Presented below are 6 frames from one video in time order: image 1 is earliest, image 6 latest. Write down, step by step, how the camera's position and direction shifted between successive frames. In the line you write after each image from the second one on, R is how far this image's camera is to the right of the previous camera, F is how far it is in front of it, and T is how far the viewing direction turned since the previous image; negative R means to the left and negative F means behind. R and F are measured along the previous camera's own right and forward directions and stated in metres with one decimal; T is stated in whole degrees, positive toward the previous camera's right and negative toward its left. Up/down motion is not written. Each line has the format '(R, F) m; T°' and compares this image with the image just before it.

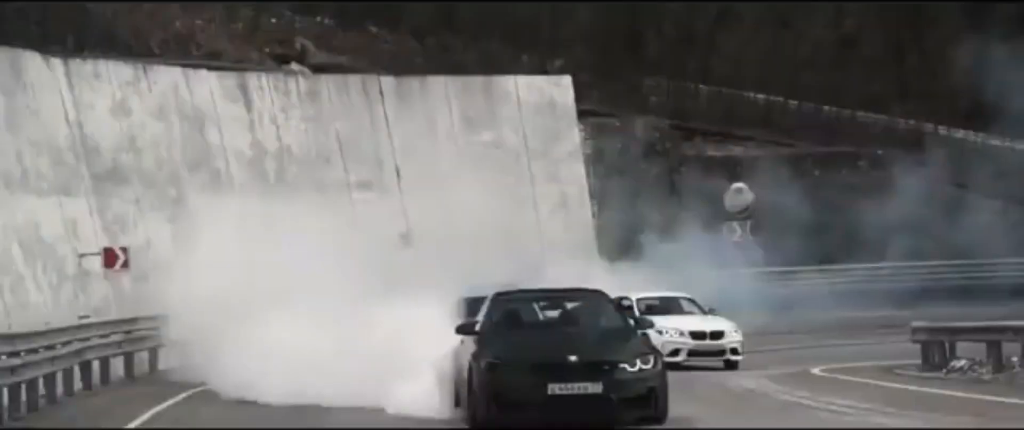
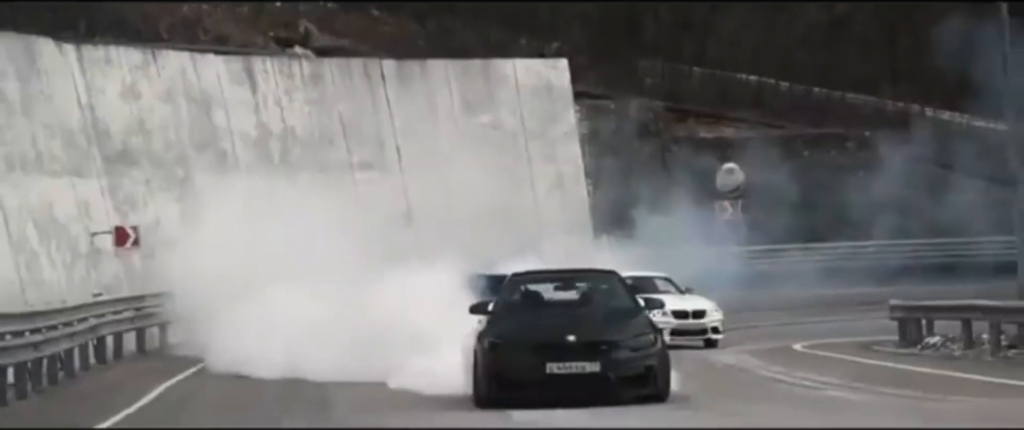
(-2.4, -1.9) m; +5°
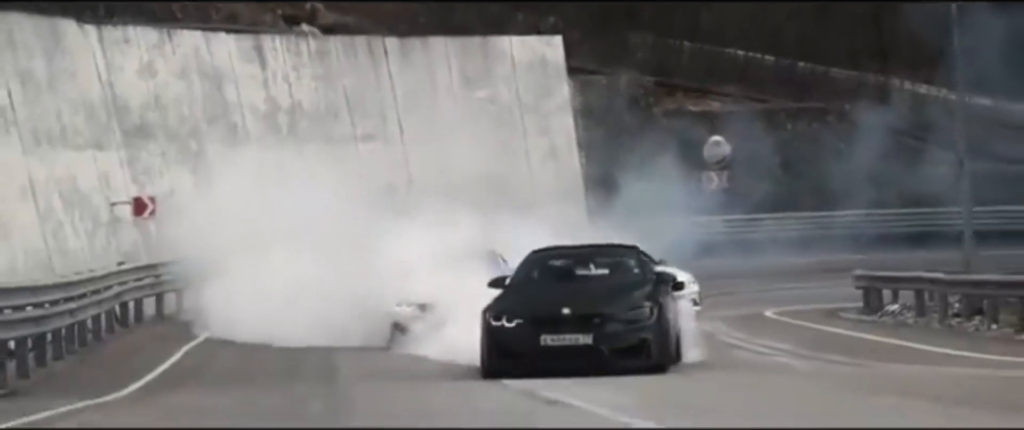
(+0.2, -2.1) m; 0°
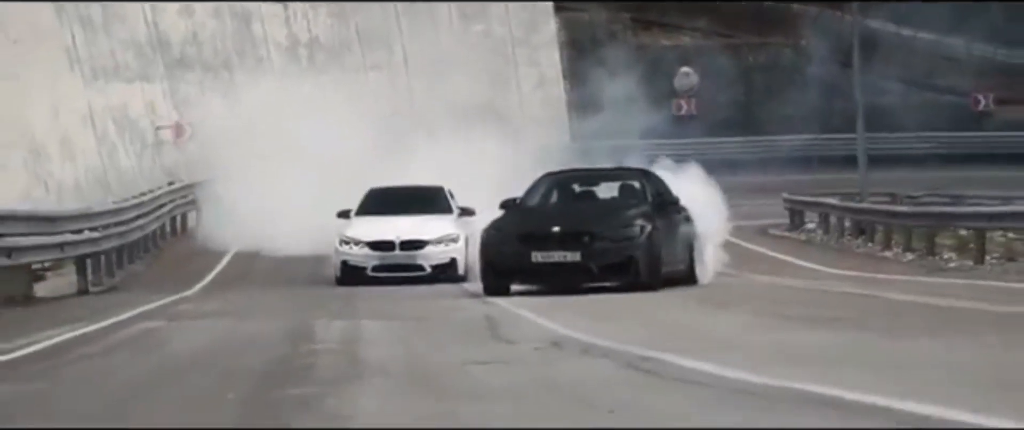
(+0.6, -5.7) m; 0°
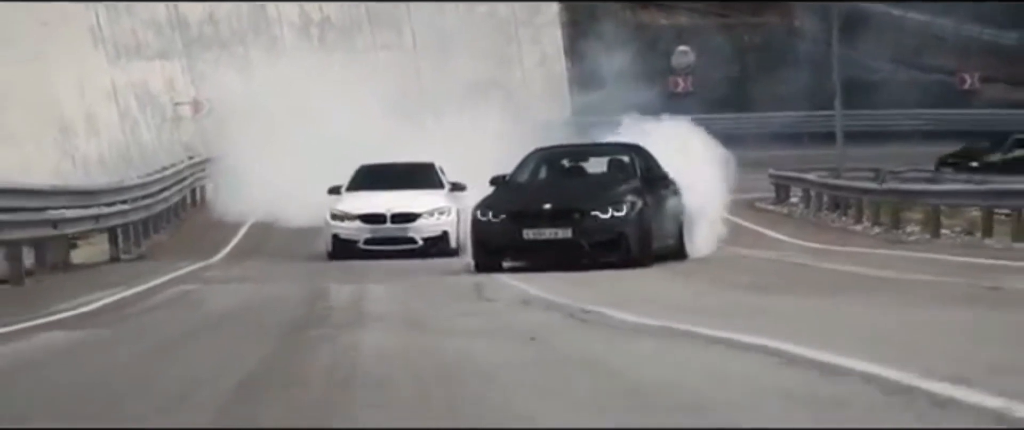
(+0.2, -2.0) m; 0°
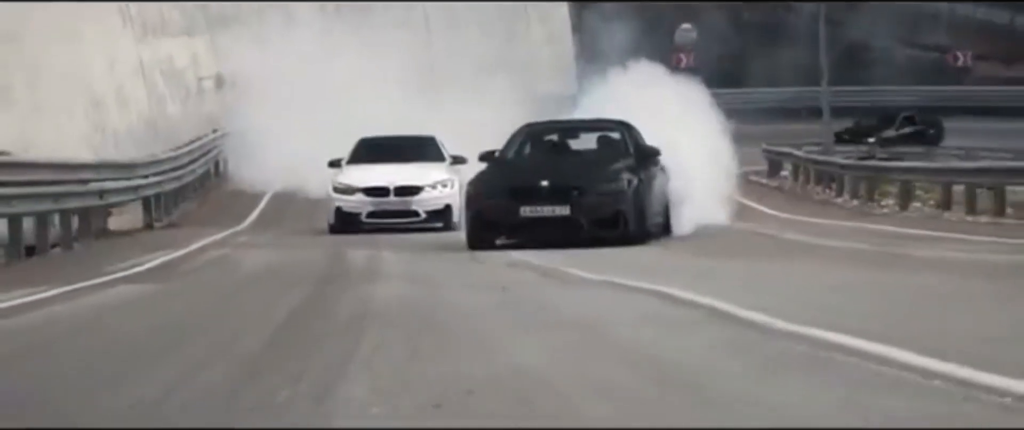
(+0.2, -2.0) m; 0°
